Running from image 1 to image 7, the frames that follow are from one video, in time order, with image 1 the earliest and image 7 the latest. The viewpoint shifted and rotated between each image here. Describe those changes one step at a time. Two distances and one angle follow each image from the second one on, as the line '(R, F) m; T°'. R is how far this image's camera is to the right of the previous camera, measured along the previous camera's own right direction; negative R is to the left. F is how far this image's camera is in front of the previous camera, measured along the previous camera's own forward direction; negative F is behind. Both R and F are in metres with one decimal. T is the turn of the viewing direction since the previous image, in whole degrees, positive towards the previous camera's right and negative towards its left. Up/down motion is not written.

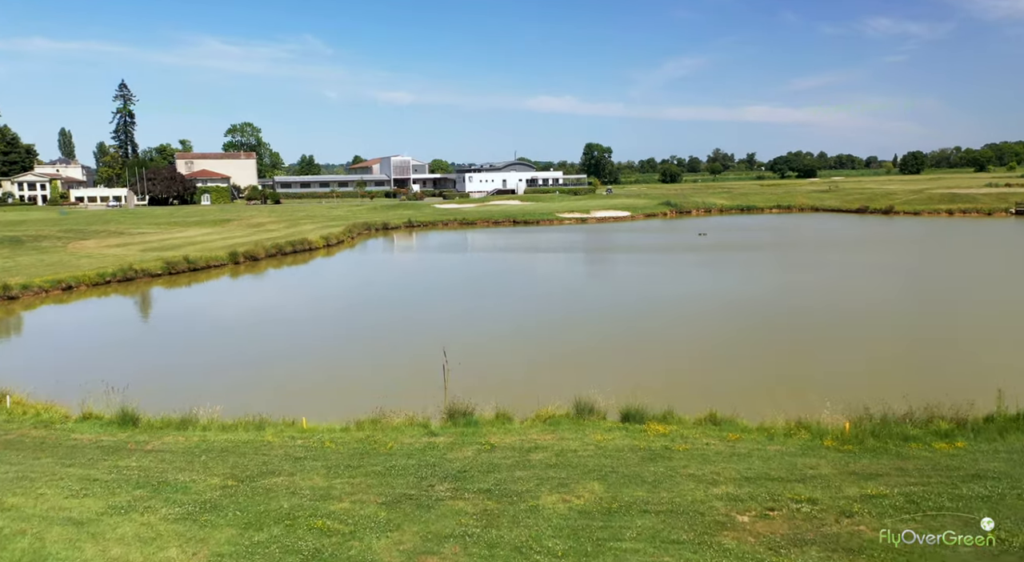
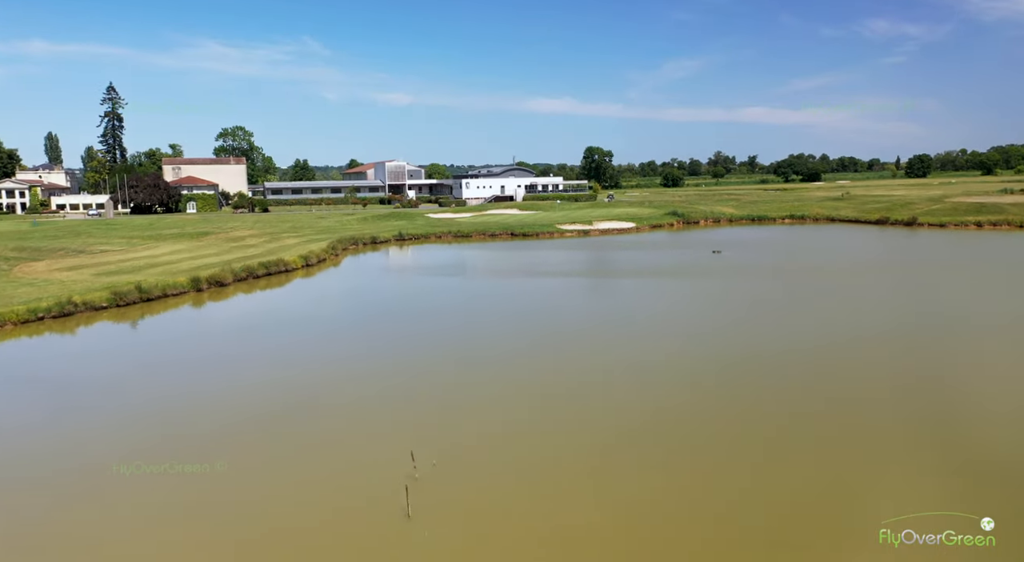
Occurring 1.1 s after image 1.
(+0.1, +2.7) m; 0°
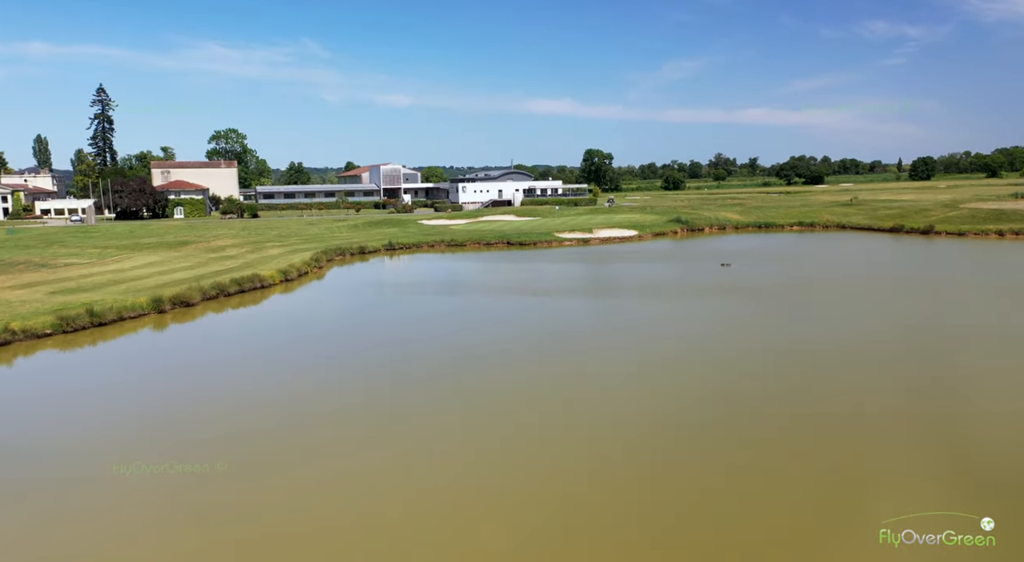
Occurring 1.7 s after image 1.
(+0.2, +2.0) m; 0°
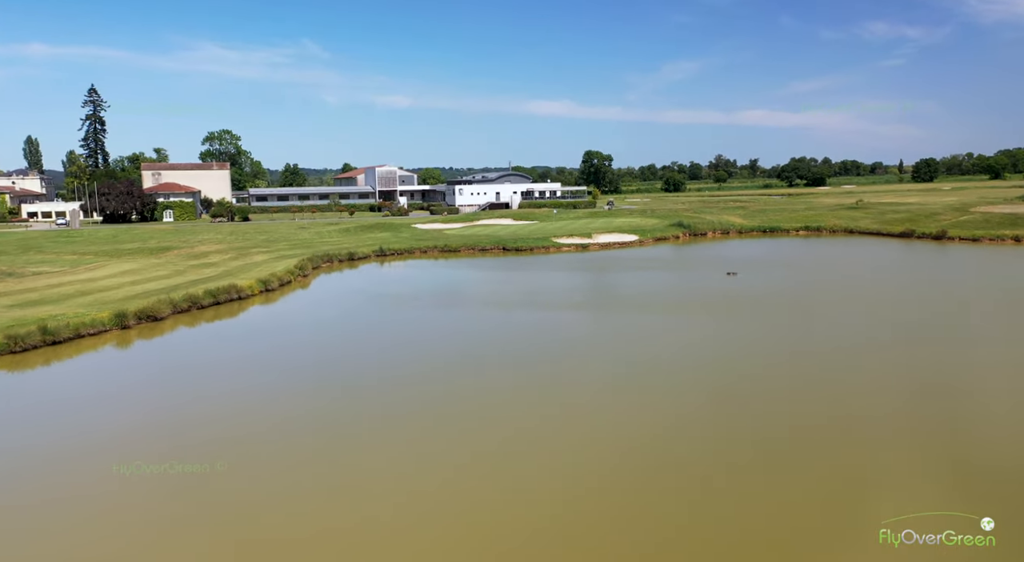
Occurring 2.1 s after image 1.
(+0.2, +1.5) m; 0°
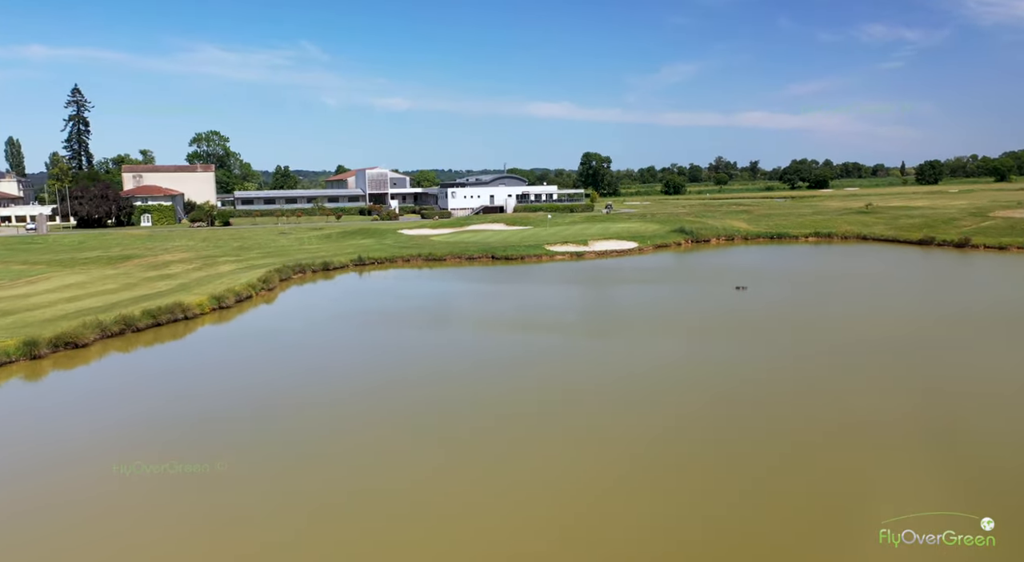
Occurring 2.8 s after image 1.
(+0.5, +2.7) m; 0°
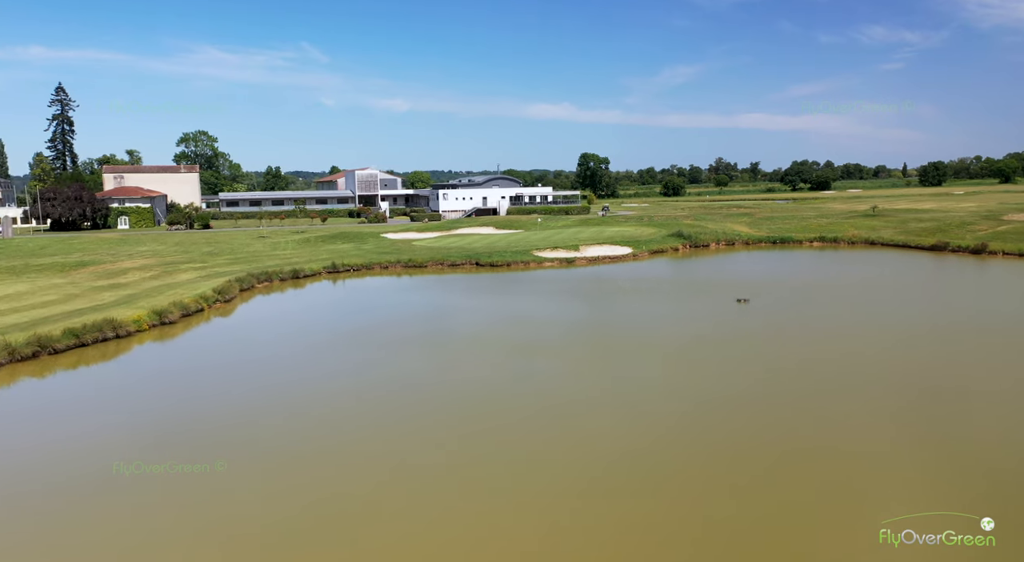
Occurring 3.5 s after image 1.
(+0.7, +2.3) m; 0°
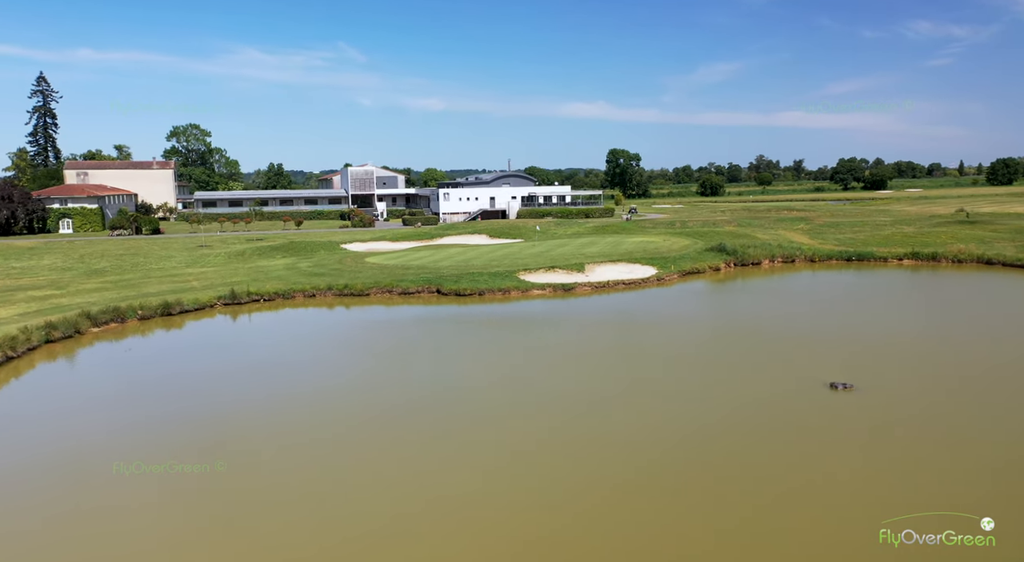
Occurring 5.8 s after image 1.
(+2.1, +9.5) m; -3°
